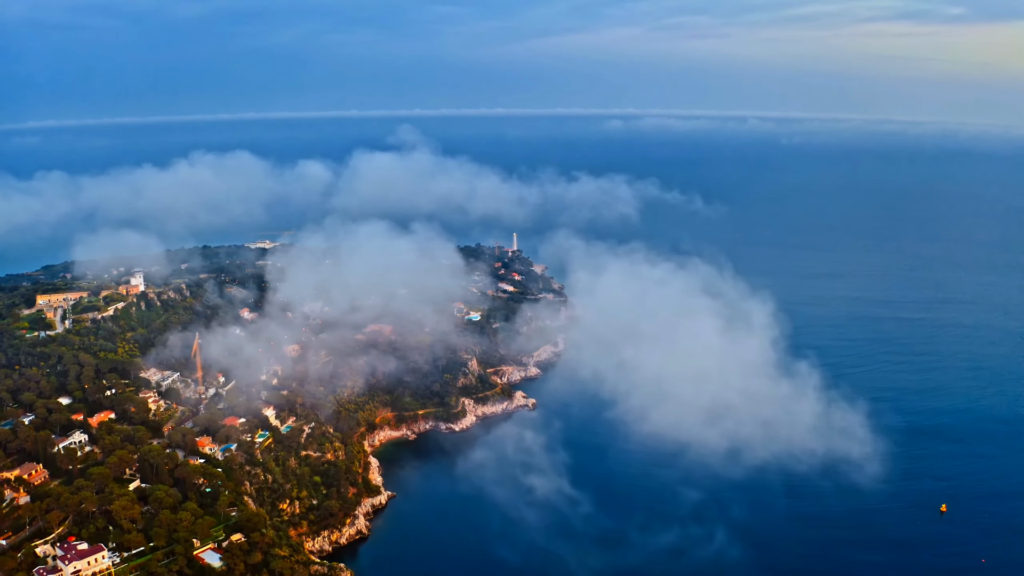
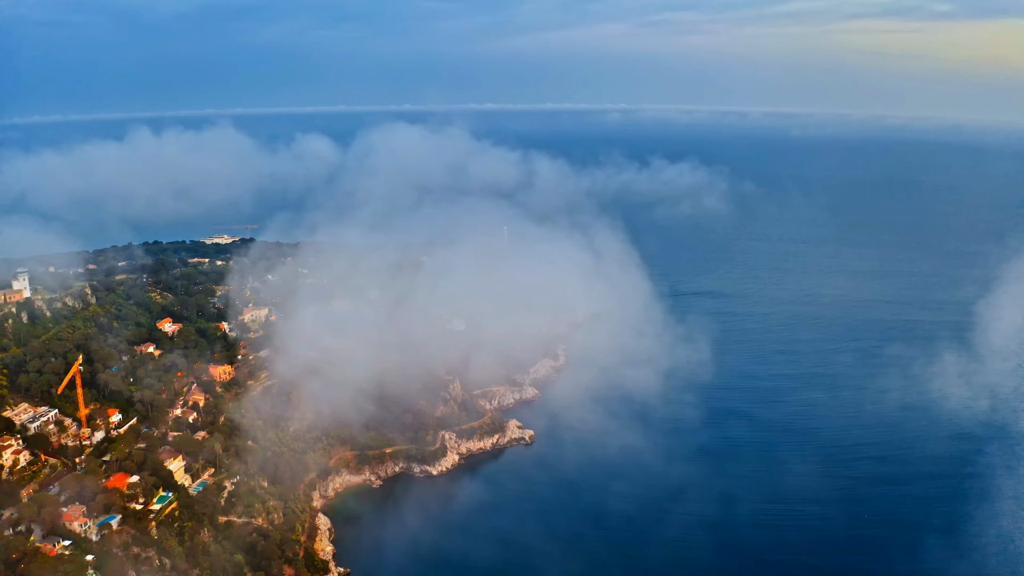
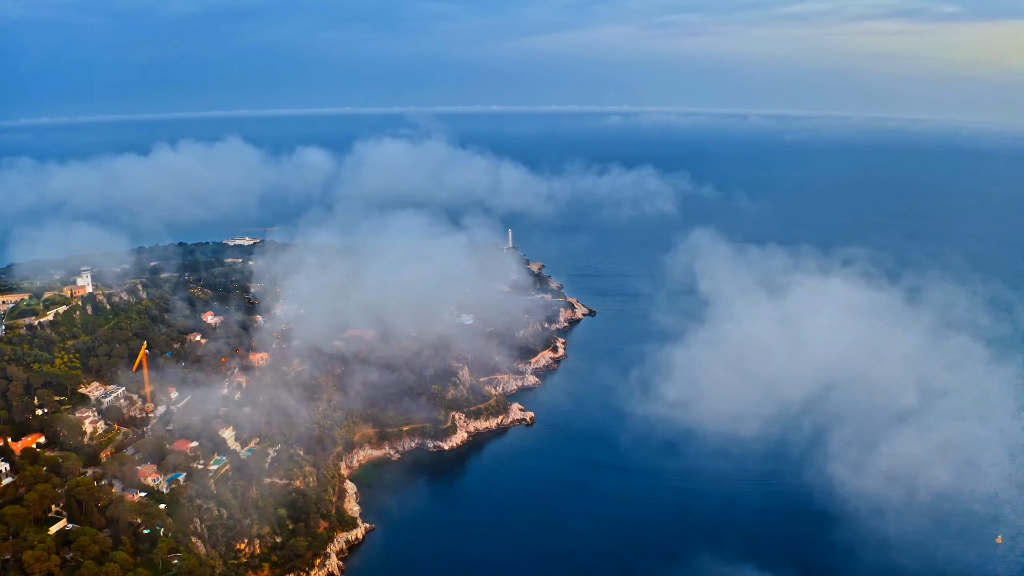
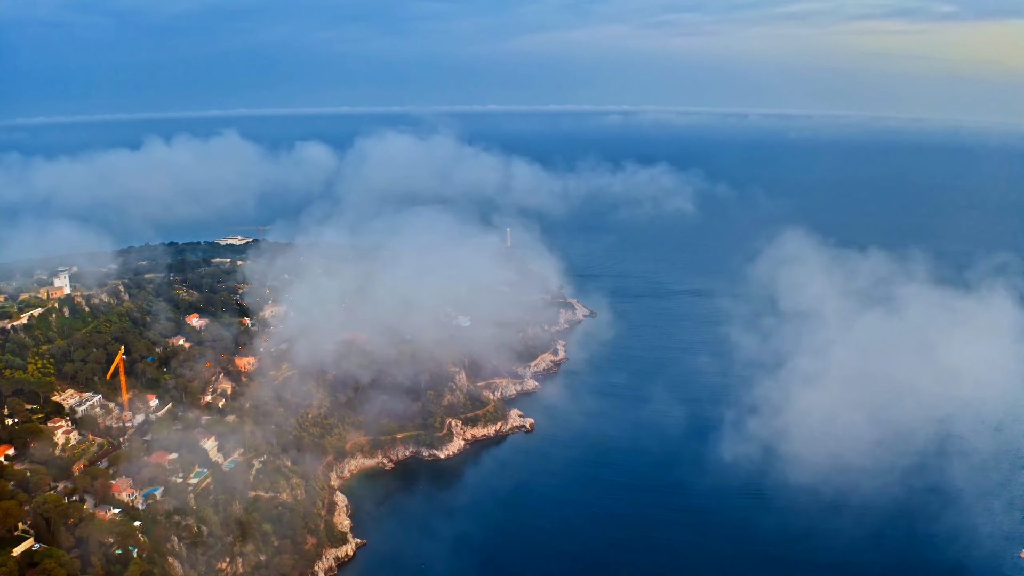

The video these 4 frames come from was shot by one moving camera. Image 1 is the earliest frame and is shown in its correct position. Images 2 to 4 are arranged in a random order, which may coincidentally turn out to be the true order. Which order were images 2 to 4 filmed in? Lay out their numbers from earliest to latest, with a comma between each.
3, 4, 2
